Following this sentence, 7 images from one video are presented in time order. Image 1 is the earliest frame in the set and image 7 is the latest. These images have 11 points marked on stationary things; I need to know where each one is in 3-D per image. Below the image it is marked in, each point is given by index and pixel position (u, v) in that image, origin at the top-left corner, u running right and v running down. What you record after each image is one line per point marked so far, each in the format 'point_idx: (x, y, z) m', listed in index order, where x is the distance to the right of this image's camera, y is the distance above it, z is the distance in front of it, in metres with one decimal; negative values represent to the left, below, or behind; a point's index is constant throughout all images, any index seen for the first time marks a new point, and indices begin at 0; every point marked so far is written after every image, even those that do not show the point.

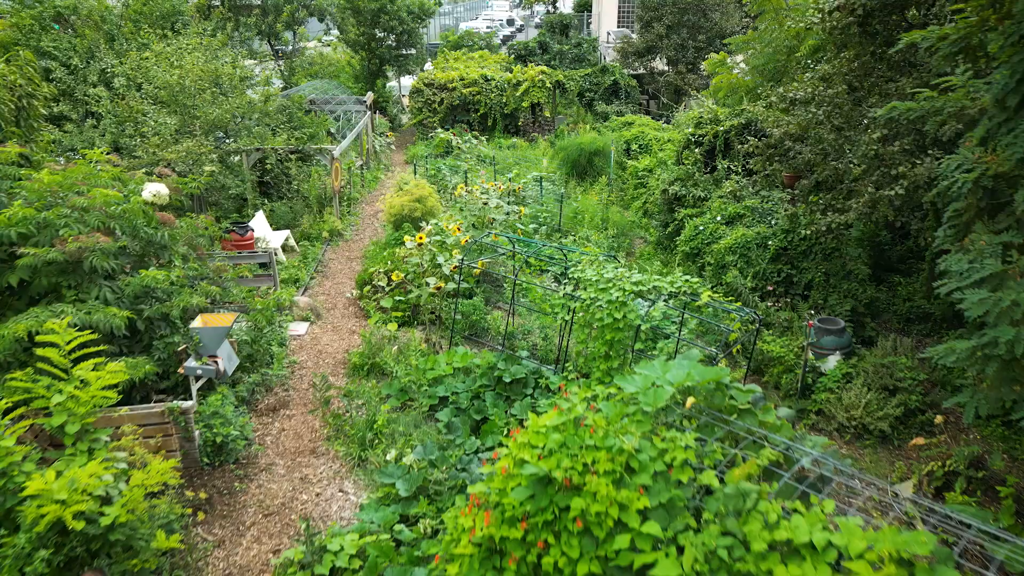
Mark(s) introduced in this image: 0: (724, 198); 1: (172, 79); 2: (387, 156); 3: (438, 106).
0: (+4.3, +1.8, +7.5) m
1: (-6.5, +4.0, +7.1) m
2: (-4.7, +4.9, +14.1) m
3: (-3.0, +7.4, +15.3) m
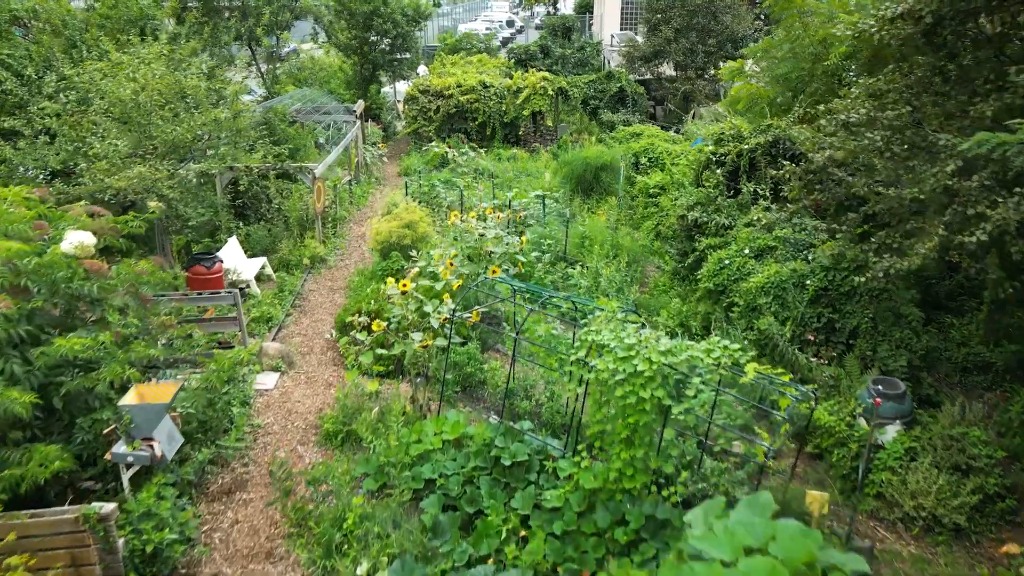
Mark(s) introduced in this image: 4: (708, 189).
0: (+4.3, +1.1, +6.7) m
1: (-6.5, +3.3, +6.3) m
2: (-4.7, +4.2, +13.2) m
3: (-3.0, +6.7, +14.4) m
4: (+3.9, +2.0, +7.4) m
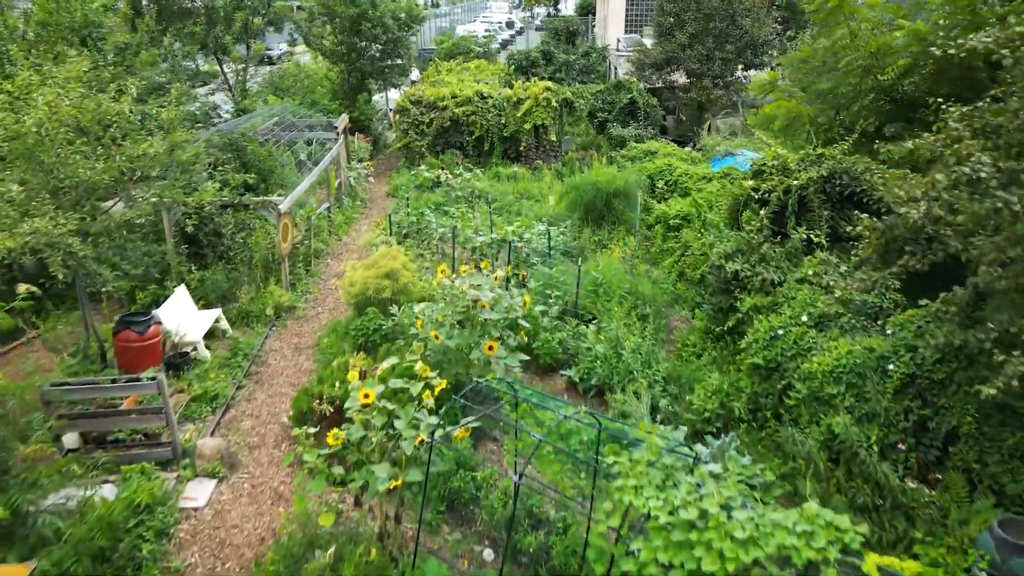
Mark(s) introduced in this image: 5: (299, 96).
0: (+4.3, 0.0, +5.5) m
1: (-6.5, +2.2, +5.0) m
2: (-4.7, +3.2, +12.0) m
3: (-3.0, +5.6, +13.2) m
4: (+3.9, +0.9, +6.1) m
5: (-8.0, +7.2, +14.1) m
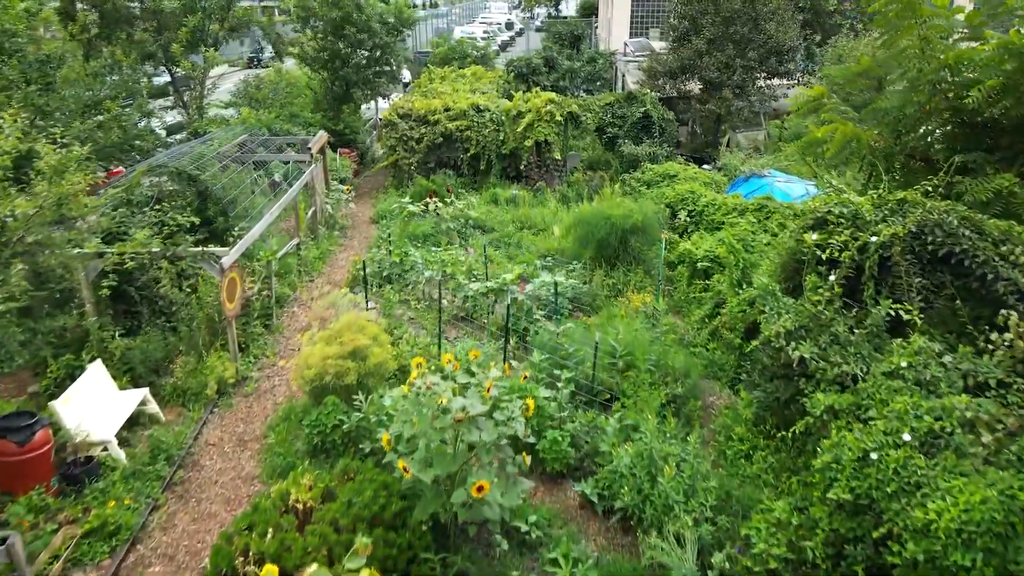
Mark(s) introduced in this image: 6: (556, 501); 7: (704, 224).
0: (+4.3, -1.0, +4.1) m
1: (-6.5, +1.1, +3.7) m
2: (-4.7, +2.1, +10.6) m
3: (-3.0, +4.5, +11.8) m
4: (+3.8, -0.2, +4.8) m
5: (-8.0, +6.1, +12.8) m
6: (+0.5, -2.6, +4.6) m
7: (+4.3, +1.4, +8.3) m
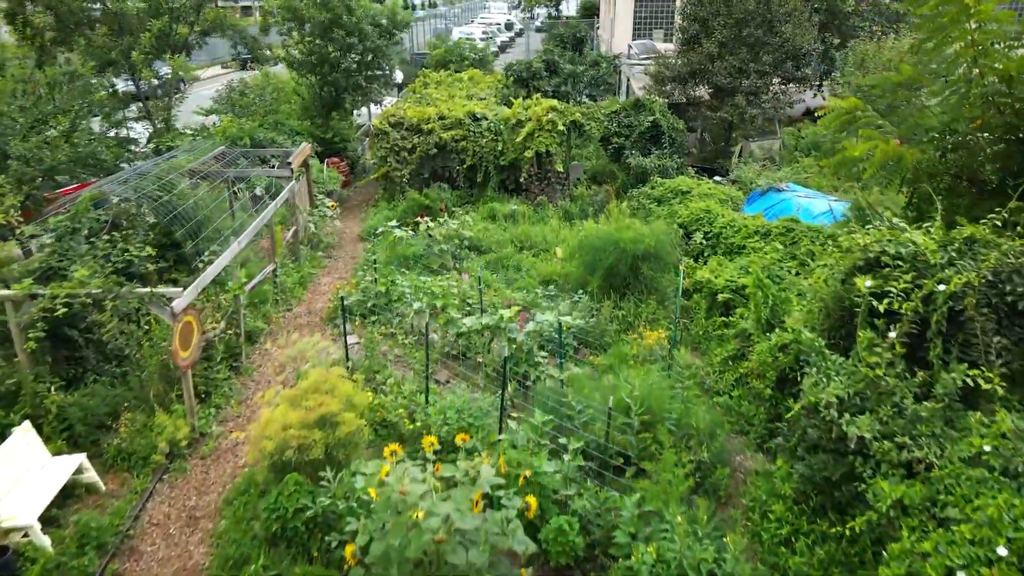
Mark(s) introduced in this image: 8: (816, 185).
0: (+4.3, -1.7, +3.3) m
1: (-6.6, +0.5, +2.9) m
2: (-4.8, +1.5, +9.8) m
3: (-3.1, +3.9, +11.0) m
4: (+3.8, -0.8, +4.0) m
5: (-8.1, +5.5, +12.0) m
6: (+0.5, -3.2, +3.8) m
7: (+4.3, +0.8, +7.6) m
8: (+8.5, +2.9, +10.5) m
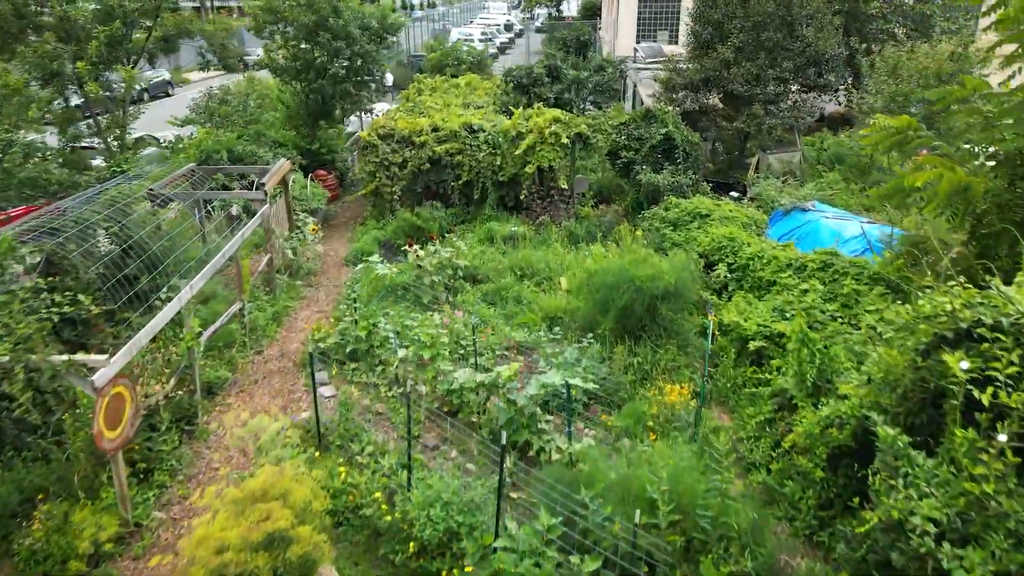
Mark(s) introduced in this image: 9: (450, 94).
0: (+4.2, -2.4, +2.5) m
1: (-6.6, -0.2, +2.0) m
2: (-4.8, +0.7, +9.0) m
3: (-3.1, +3.2, +10.2) m
4: (+3.8, -1.5, +3.1) m
5: (-8.1, +4.8, +11.1) m
6: (+0.5, -4.0, +2.9) m
7: (+4.2, +0.1, +6.7) m
8: (+8.5, +2.2, +9.6) m
9: (-2.1, +6.7, +12.8) m
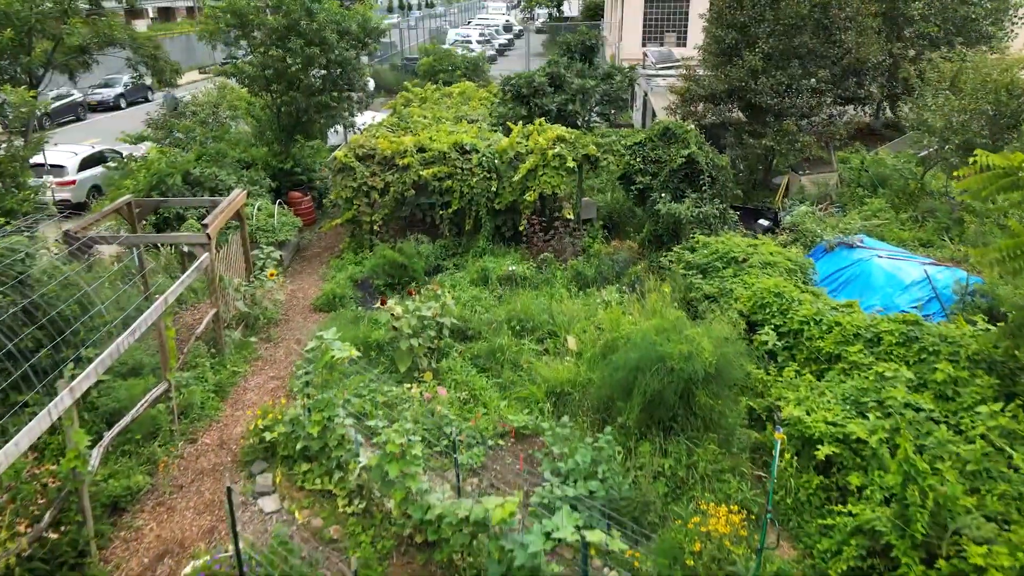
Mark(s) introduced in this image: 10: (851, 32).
0: (+4.2, -3.4, +1.1) m
1: (-6.6, -1.2, +0.7) m
2: (-4.8, -0.3, +7.6) m
3: (-3.1, +2.1, +8.8) m
4: (+3.8, -2.6, +1.8) m
5: (-8.1, +3.7, +9.8) m
6: (+0.4, -5.0, +1.6) m
7: (+4.2, -1.0, +5.3) m
8: (+8.4, +1.1, +8.2) m
9: (-2.2, +5.6, +11.5) m
10: (+8.8, +6.6, +9.7) m
